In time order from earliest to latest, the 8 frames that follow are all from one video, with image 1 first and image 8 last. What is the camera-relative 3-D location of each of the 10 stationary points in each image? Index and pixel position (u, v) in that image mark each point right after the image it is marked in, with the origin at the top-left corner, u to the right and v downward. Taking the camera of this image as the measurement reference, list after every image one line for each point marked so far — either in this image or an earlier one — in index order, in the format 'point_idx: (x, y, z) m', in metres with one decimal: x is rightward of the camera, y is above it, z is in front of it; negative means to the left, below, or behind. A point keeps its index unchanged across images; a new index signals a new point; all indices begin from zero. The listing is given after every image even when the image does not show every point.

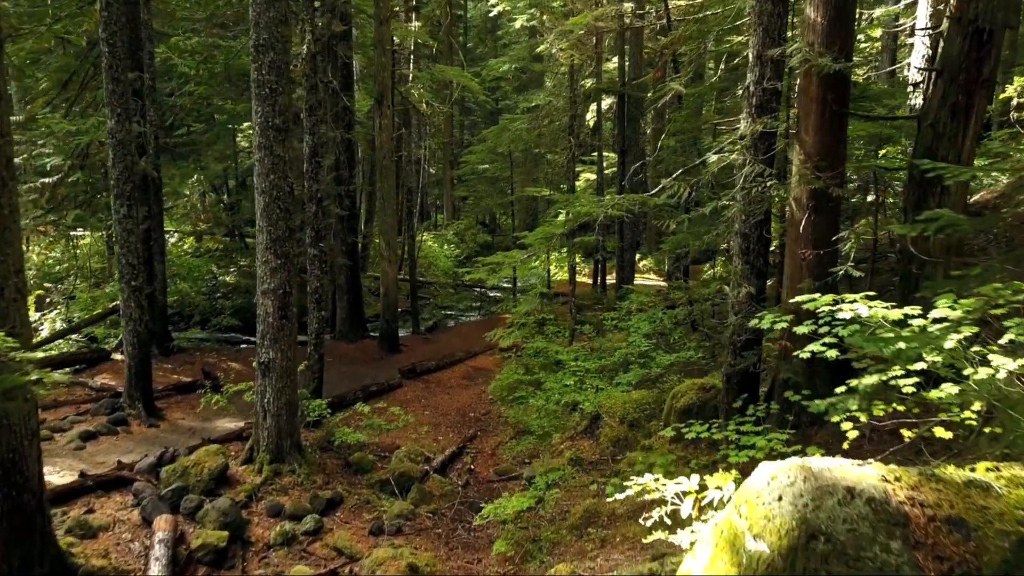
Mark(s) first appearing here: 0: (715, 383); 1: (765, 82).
0: (+2.8, -1.3, +7.6) m
1: (+2.8, +2.3, +6.1) m
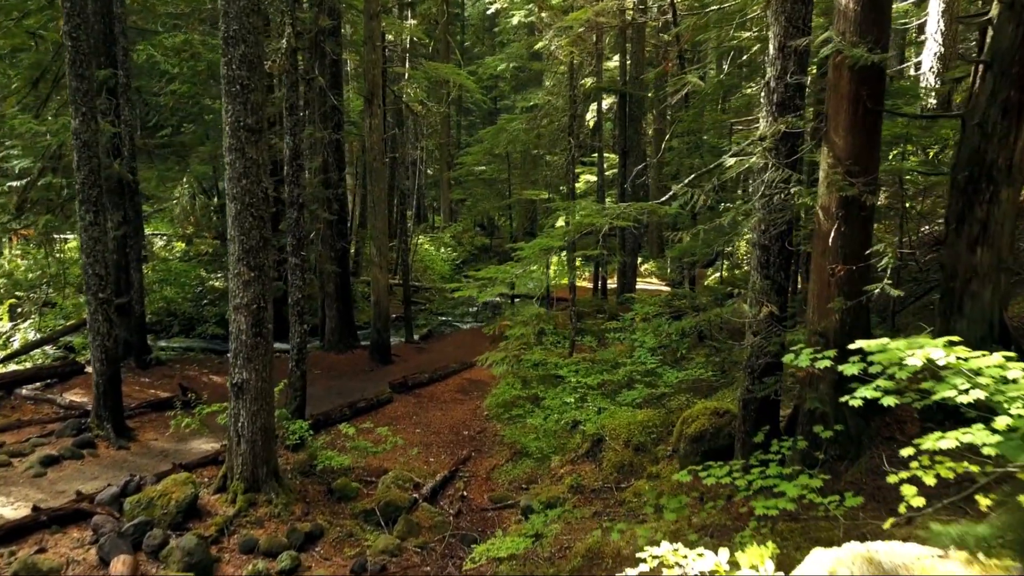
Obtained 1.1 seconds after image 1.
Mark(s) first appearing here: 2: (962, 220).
0: (+2.7, -1.5, +6.9) m
1: (+2.7, +2.1, +5.5) m
2: (+4.1, +0.6, +5.0) m
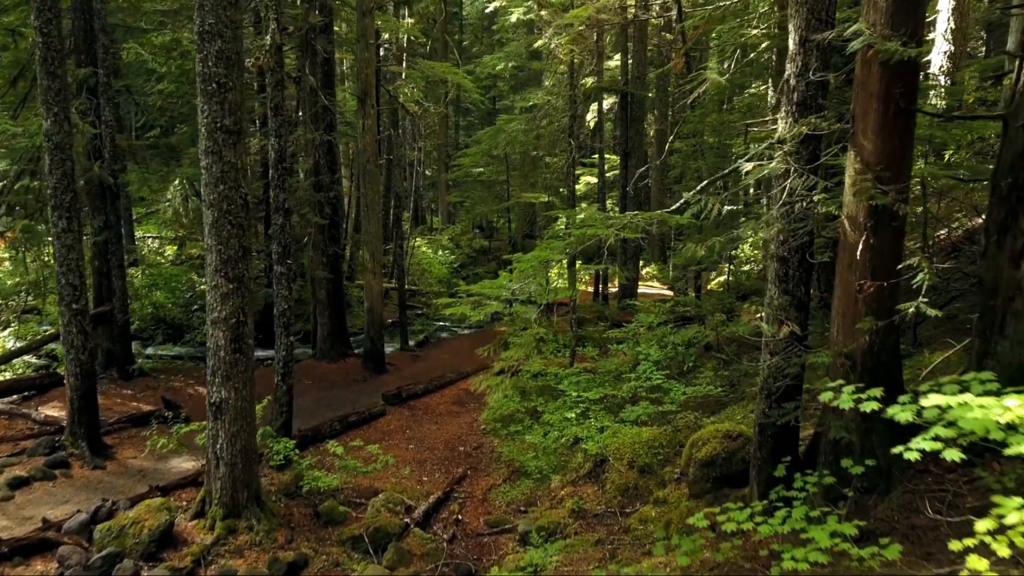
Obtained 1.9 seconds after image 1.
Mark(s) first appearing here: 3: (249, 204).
0: (+2.7, -1.6, +6.5) m
1: (+2.7, +1.9, +5.0) m
2: (+4.0, +0.5, +4.6) m
3: (-3.1, +1.0, +6.7) m
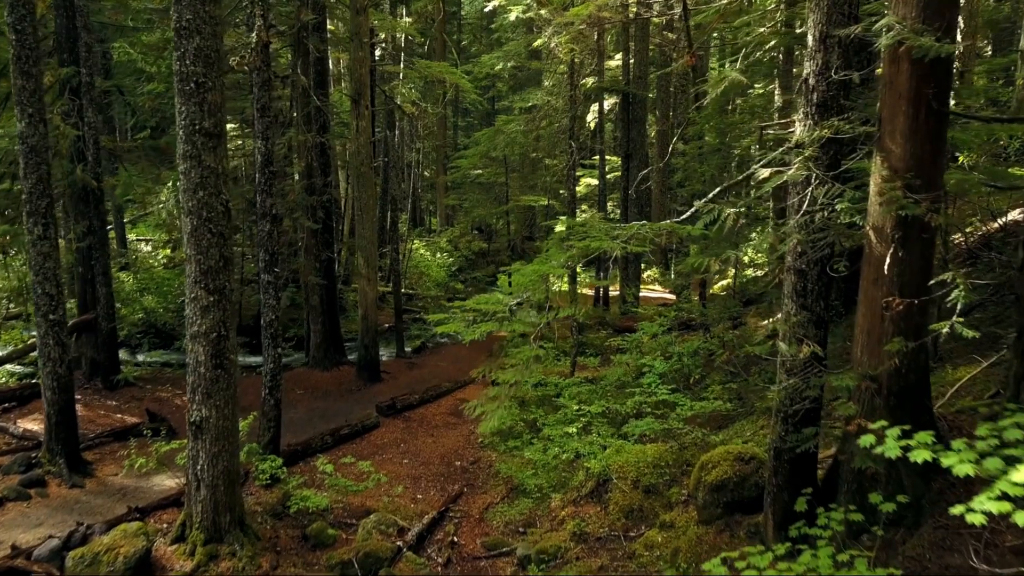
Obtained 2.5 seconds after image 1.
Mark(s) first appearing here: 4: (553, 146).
0: (+2.6, -1.8, +6.1) m
1: (+2.7, +1.8, +4.6) m
2: (+4.0, +0.3, +4.2) m
3: (-3.2, +0.9, +6.3) m
4: (+1.4, +4.7, +18.7) m
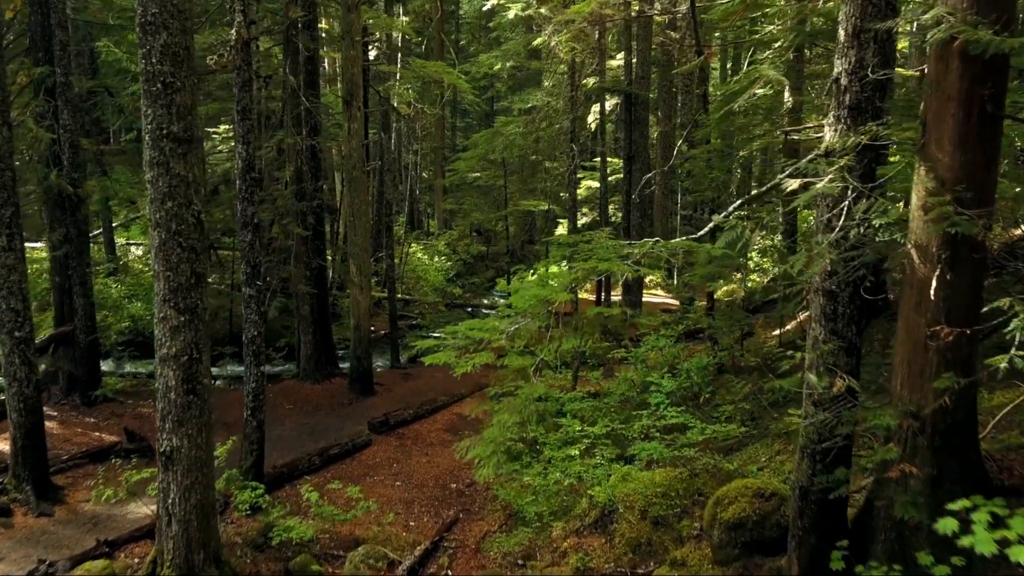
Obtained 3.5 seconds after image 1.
0: (+2.6, -2.0, +5.6) m
1: (+2.6, +1.6, +4.1) m
2: (+4.0, +0.1, +3.7) m
3: (-3.2, +0.7, +5.8) m
4: (+1.3, +4.6, +18.2) m
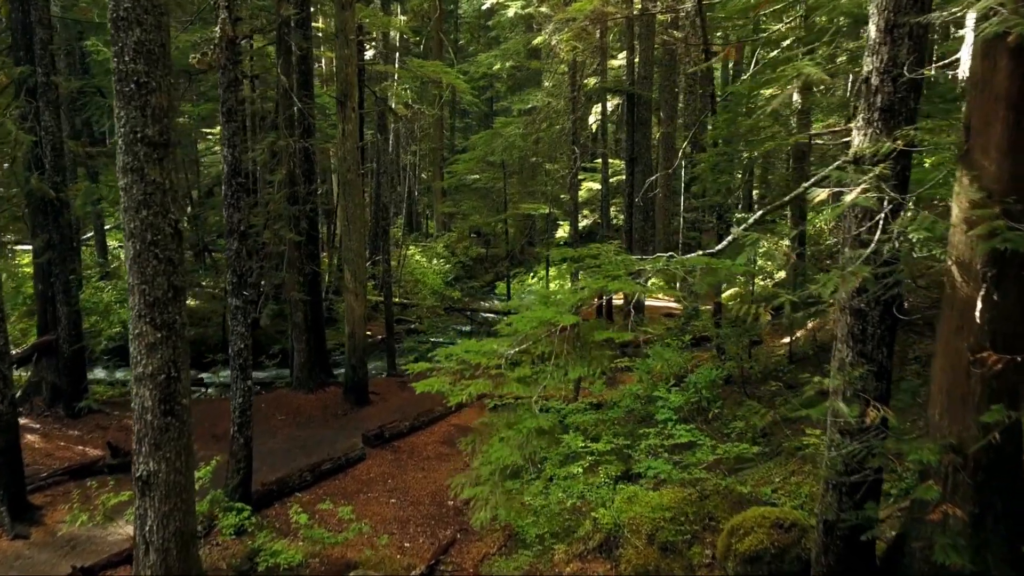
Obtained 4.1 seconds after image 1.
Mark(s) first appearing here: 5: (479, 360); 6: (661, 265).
0: (+2.6, -2.1, +5.2) m
1: (+2.6, +1.5, +3.8) m
2: (+4.0, 0.0, +3.3) m
3: (-3.2, +0.5, +5.4) m
4: (+1.3, +4.4, +17.8) m
5: (-0.3, -0.7, +5.8) m
6: (+1.5, +0.2, +5.4) m
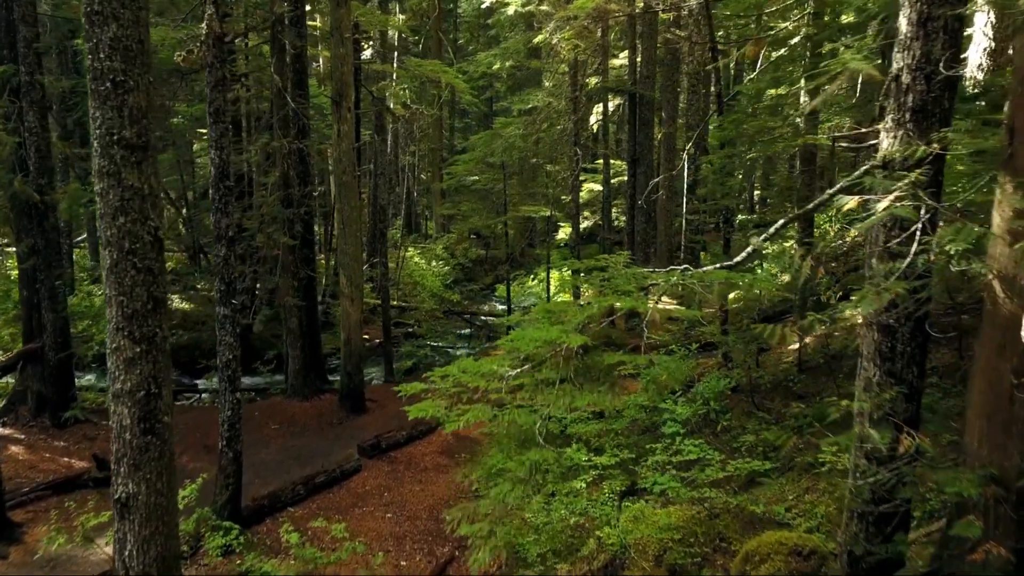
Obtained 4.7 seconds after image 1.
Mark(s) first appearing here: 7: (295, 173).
0: (+2.6, -2.2, +4.9) m
1: (+2.6, +1.4, +3.5) m
2: (+4.0, -0.1, +3.0) m
3: (-3.2, +0.4, +5.1) m
4: (+1.3, +4.3, +17.5) m
5: (-0.3, -0.8, +5.5) m
6: (+1.5, +0.1, +5.1) m
7: (-4.3, +2.3, +11.0) m
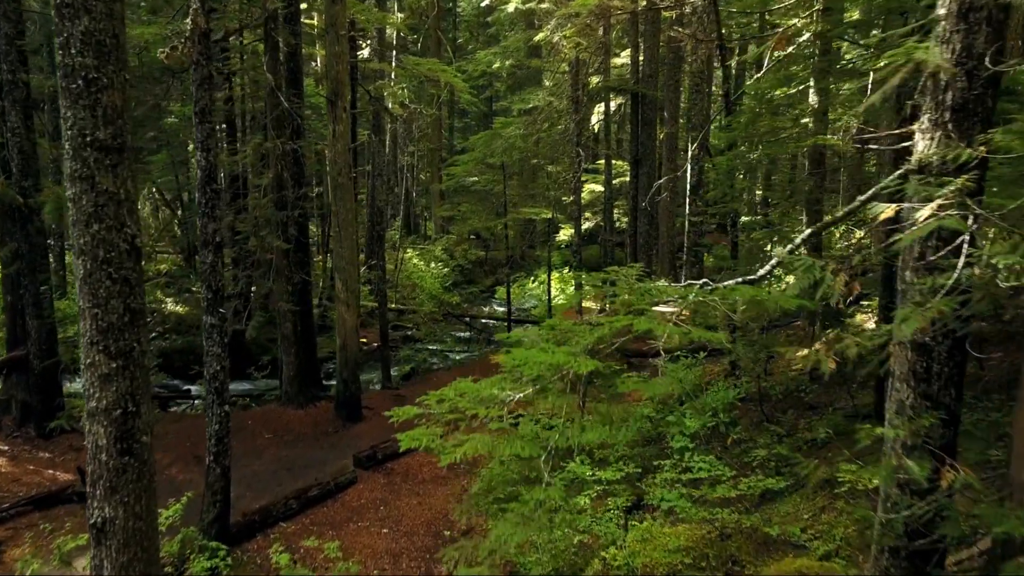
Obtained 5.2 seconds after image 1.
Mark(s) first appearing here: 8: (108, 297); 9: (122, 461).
0: (+2.6, -2.3, +4.6) m
1: (+2.7, +1.3, +3.2) m
2: (+4.0, -0.2, +2.7) m
3: (-3.2, +0.3, +4.8) m
4: (+1.3, +4.2, +17.2) m
5: (-0.3, -0.9, +5.2) m
6: (+1.5, 0.0, +4.8) m
7: (-4.3, +2.2, +10.7) m
8: (-3.3, -0.1, +4.6) m
9: (-3.3, -1.5, +4.8) m
